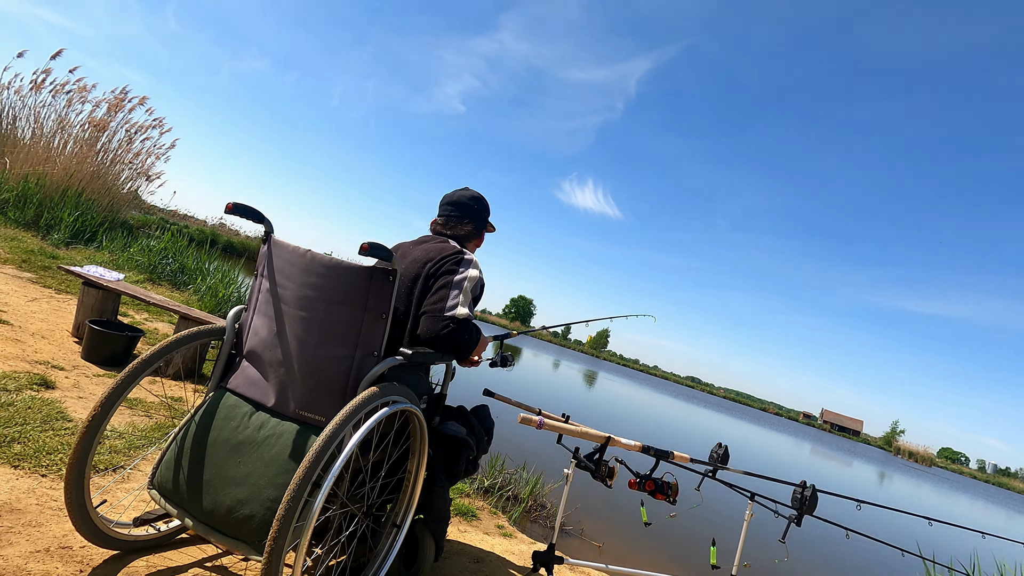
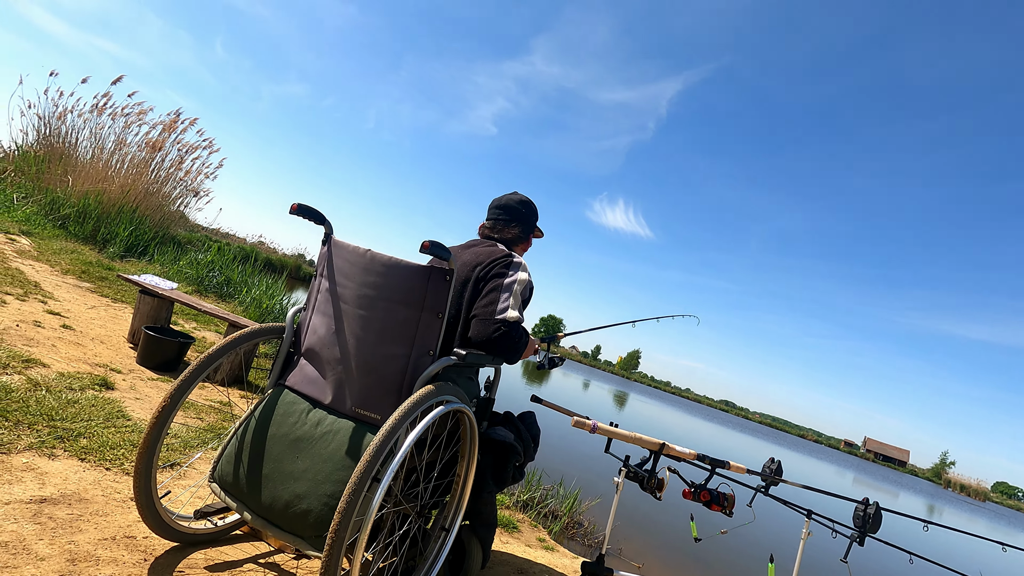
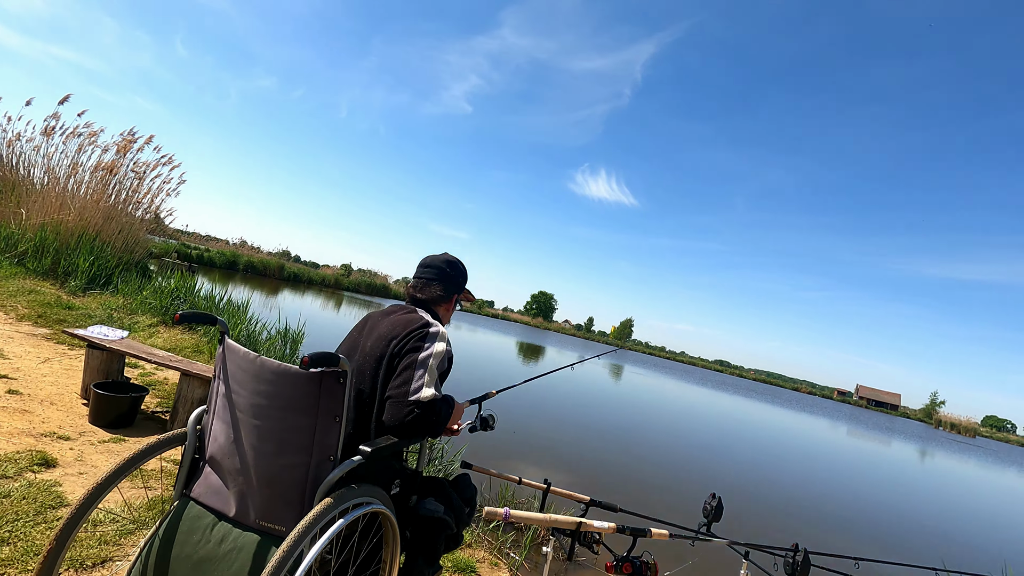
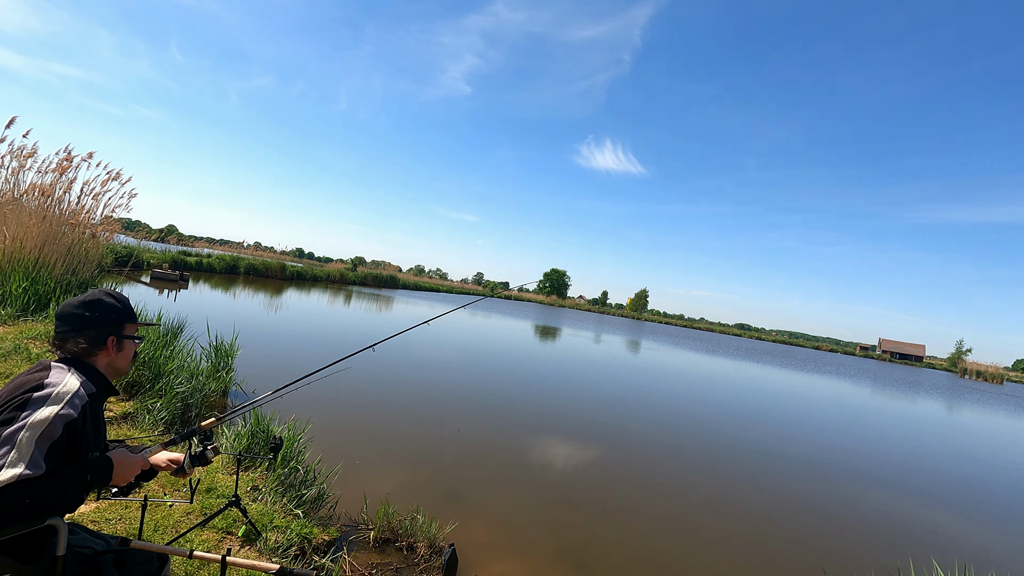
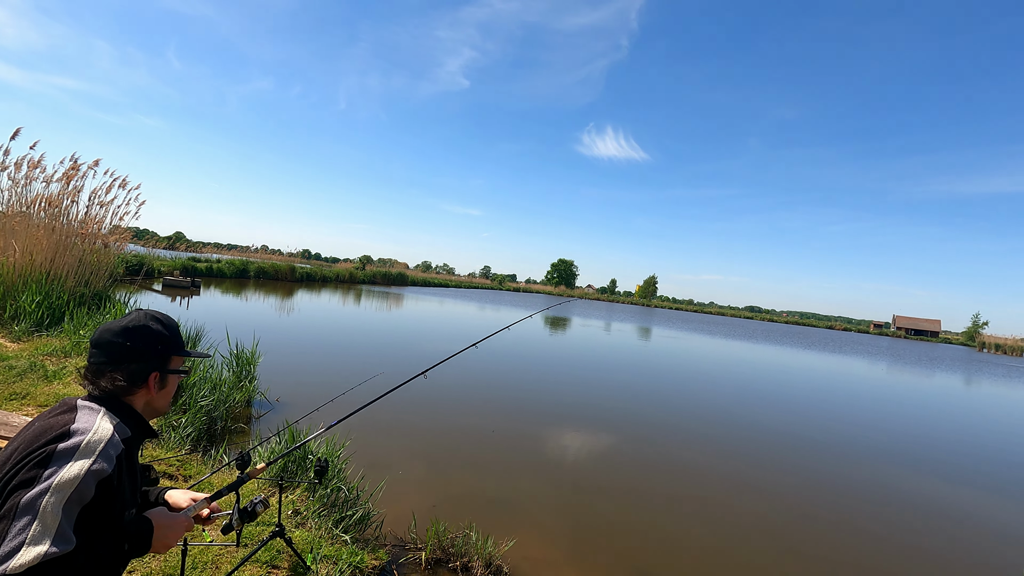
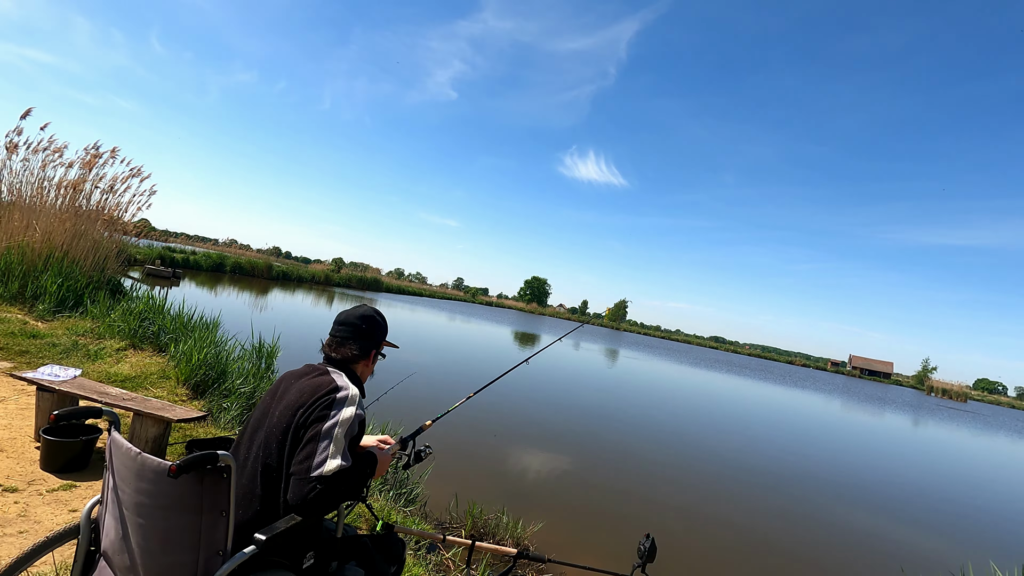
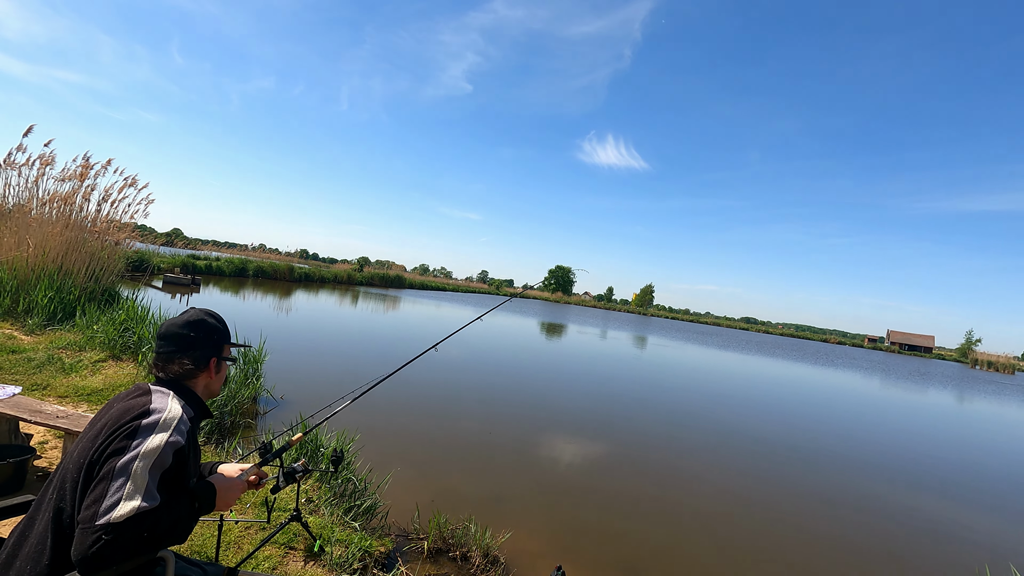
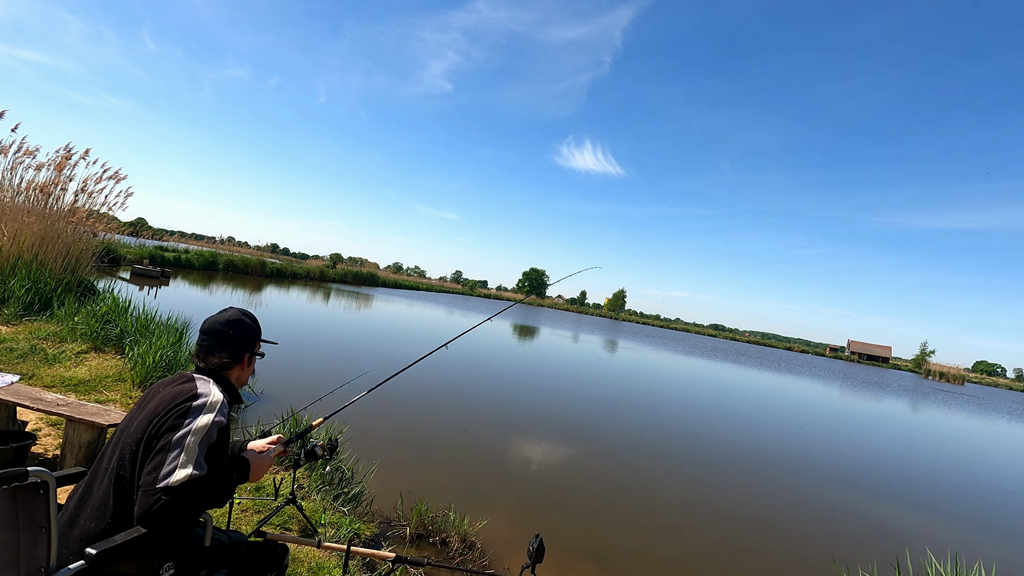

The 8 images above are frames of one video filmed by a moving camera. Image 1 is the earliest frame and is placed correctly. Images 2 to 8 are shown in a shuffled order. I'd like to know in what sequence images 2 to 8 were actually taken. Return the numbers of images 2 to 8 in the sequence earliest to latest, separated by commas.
2, 3, 6, 8, 4, 7, 5
